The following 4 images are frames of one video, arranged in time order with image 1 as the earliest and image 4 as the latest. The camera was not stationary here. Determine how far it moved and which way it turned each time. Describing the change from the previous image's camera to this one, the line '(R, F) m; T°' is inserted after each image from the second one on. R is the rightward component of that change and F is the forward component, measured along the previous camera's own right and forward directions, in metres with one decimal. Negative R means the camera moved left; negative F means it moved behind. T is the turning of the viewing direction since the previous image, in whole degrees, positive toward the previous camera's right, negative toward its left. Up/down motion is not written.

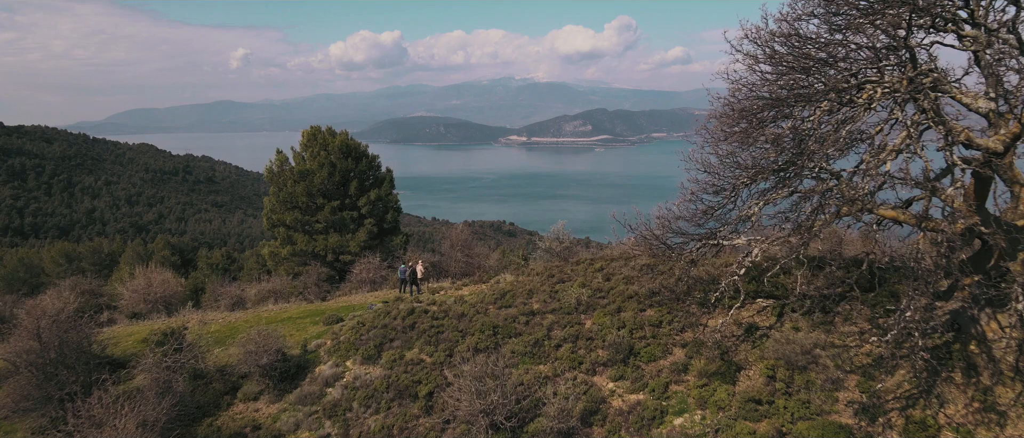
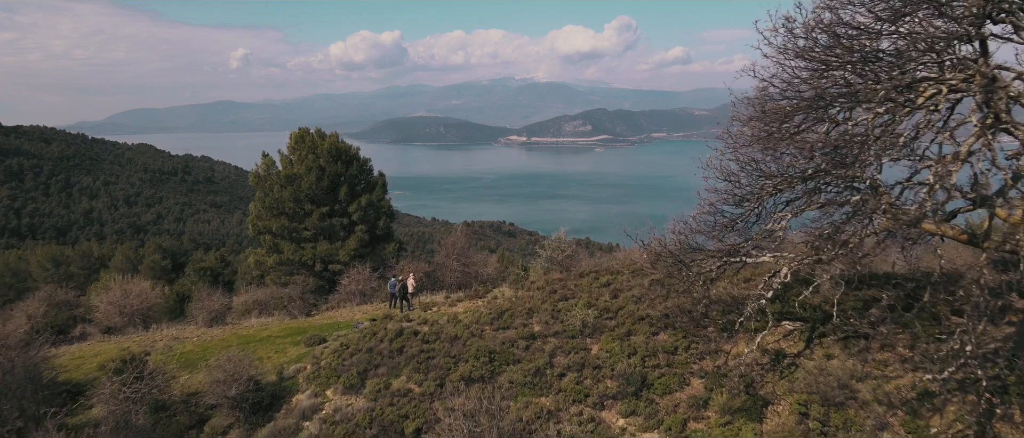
(0.0, +0.9) m; 0°
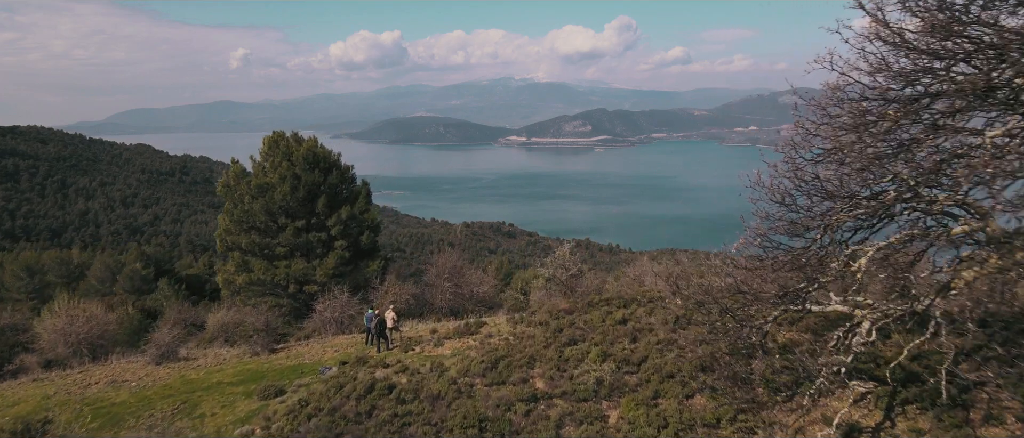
(0.0, +1.7) m; 0°
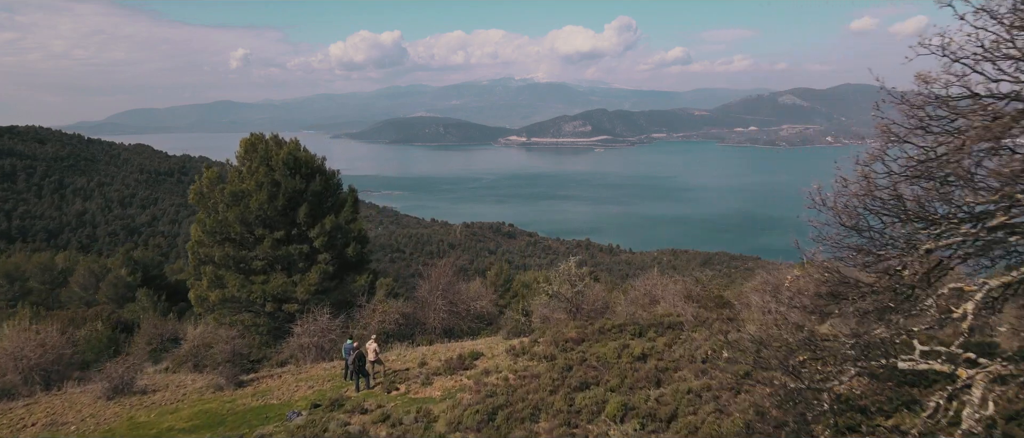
(0.0, +1.3) m; 0°
